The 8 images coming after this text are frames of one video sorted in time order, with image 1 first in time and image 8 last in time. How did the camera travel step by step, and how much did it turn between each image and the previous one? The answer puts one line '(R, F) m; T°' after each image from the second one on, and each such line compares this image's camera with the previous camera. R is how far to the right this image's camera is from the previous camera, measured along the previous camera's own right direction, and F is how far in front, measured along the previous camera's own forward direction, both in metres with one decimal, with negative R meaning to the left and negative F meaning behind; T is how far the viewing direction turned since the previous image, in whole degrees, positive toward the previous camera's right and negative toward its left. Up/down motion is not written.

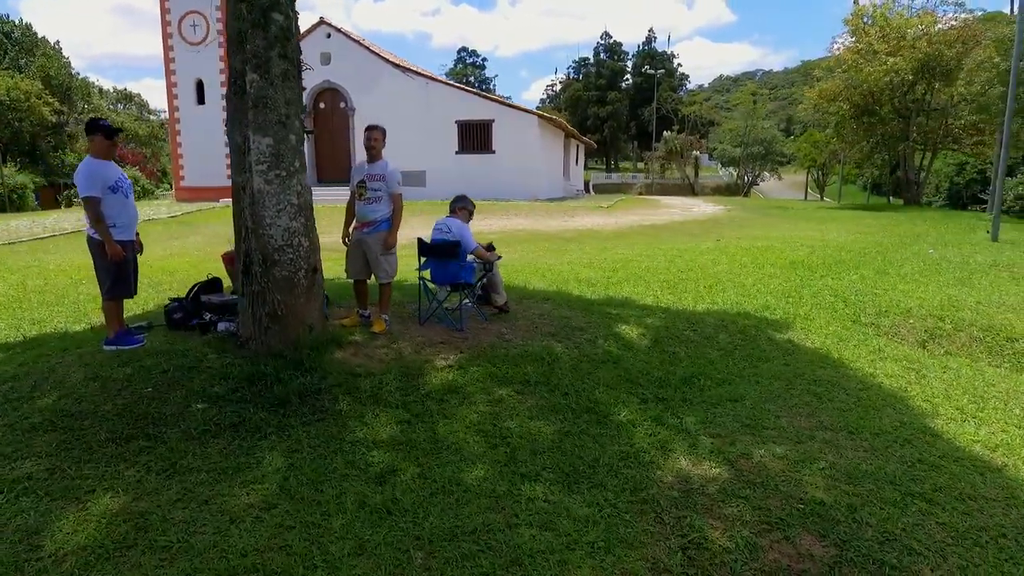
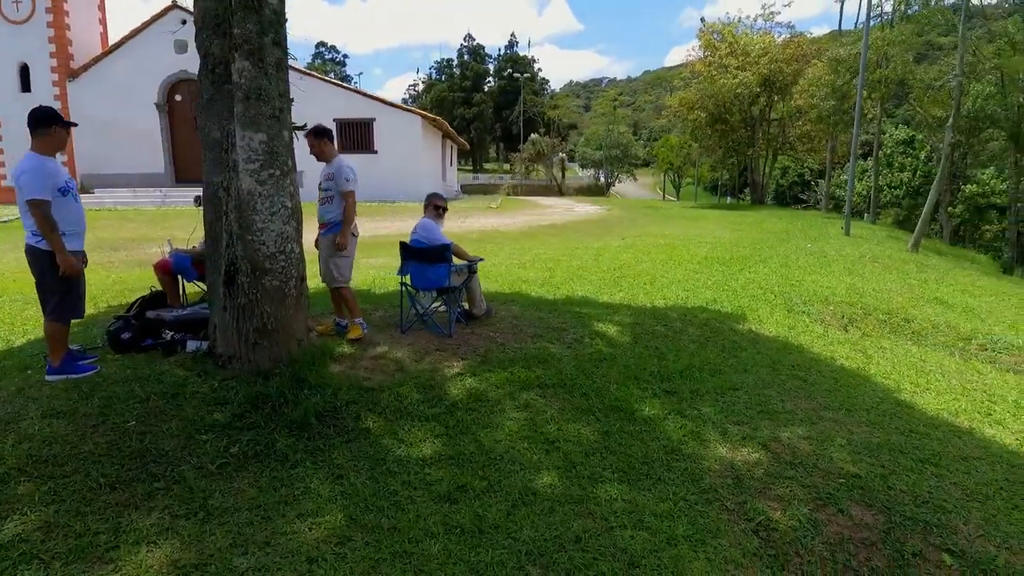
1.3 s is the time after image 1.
(-1.0, +0.2) m; +13°
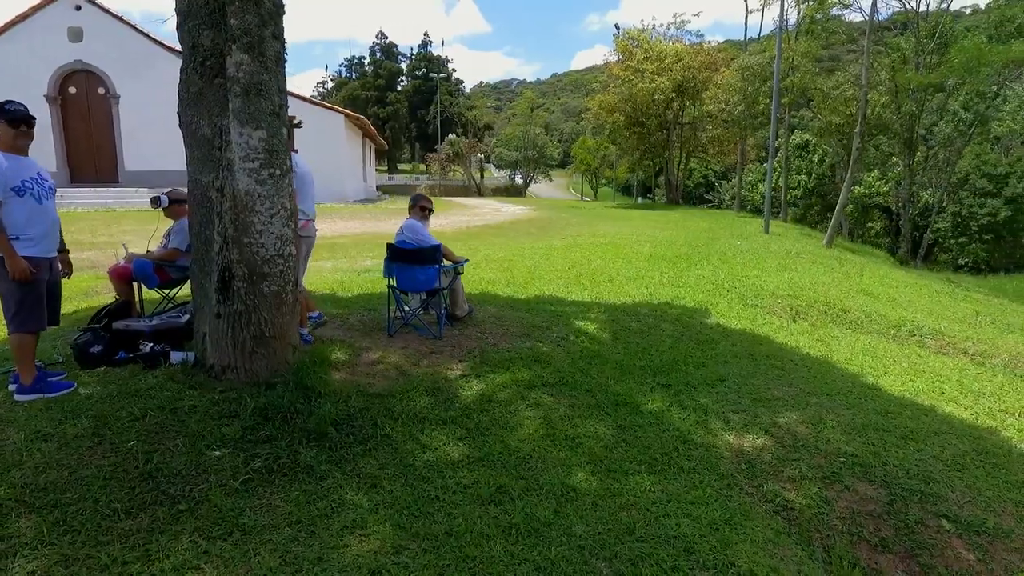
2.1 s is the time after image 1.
(-0.6, 0.0) m; +8°
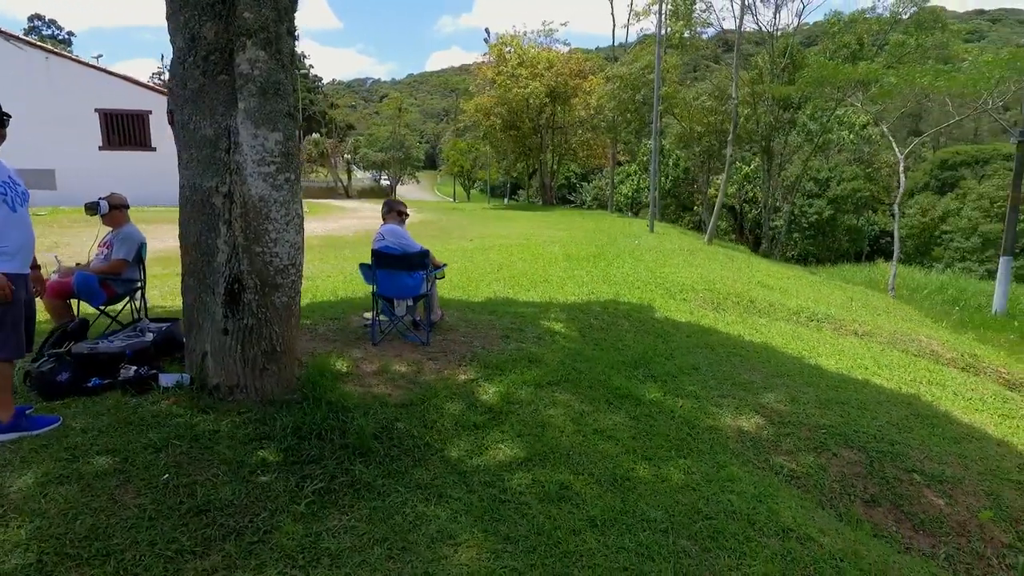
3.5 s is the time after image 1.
(-1.0, 0.0) m; +13°
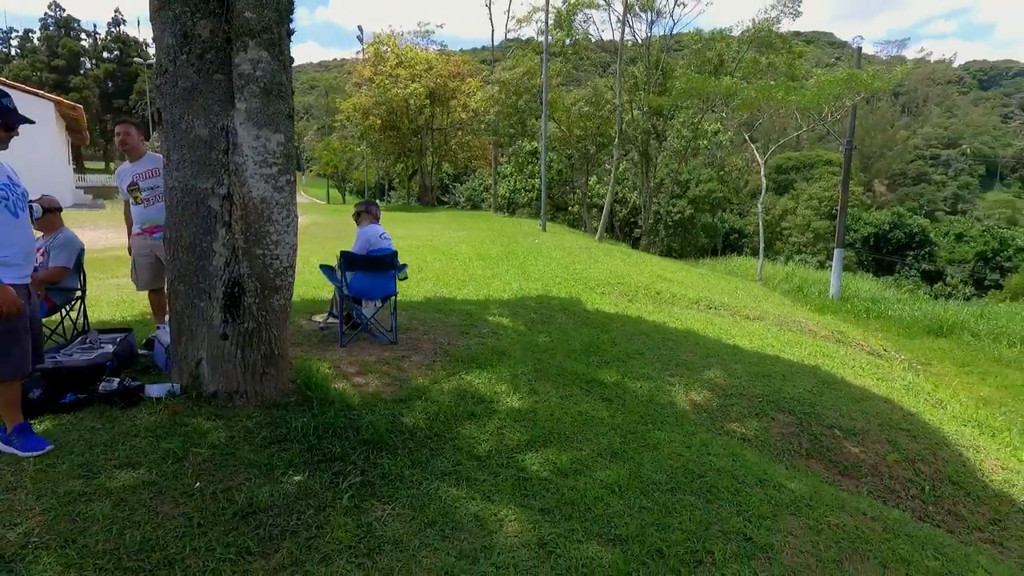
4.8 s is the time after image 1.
(-0.8, -0.2) m; +12°
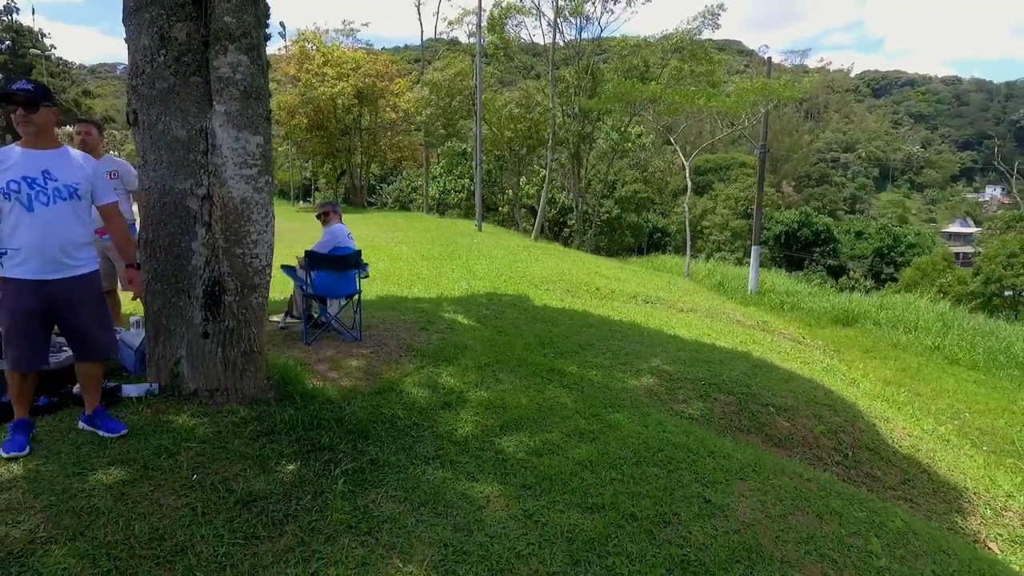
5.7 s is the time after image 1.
(-0.3, -0.2) m; +7°
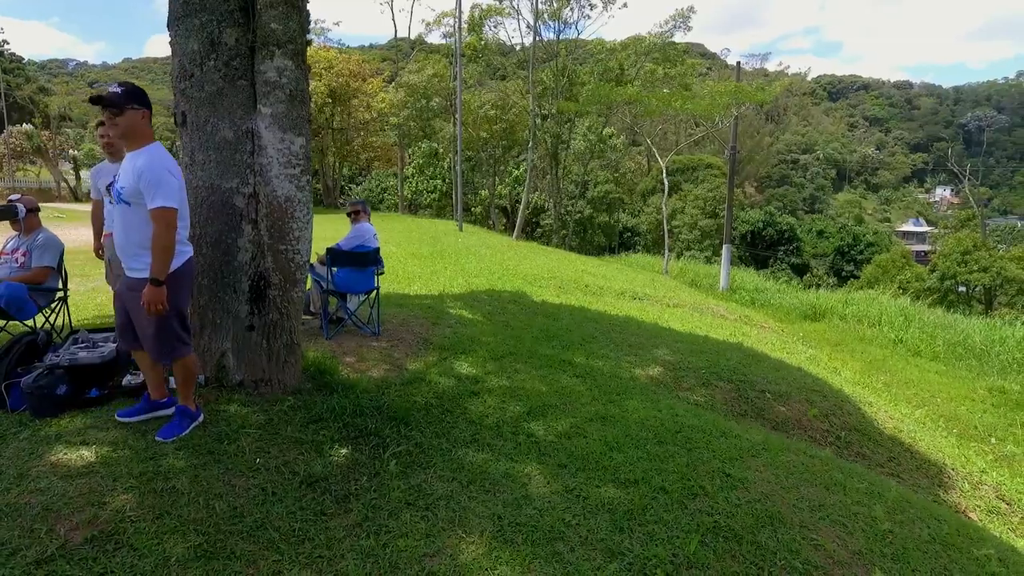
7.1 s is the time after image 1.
(-0.4, -0.2) m; +3°
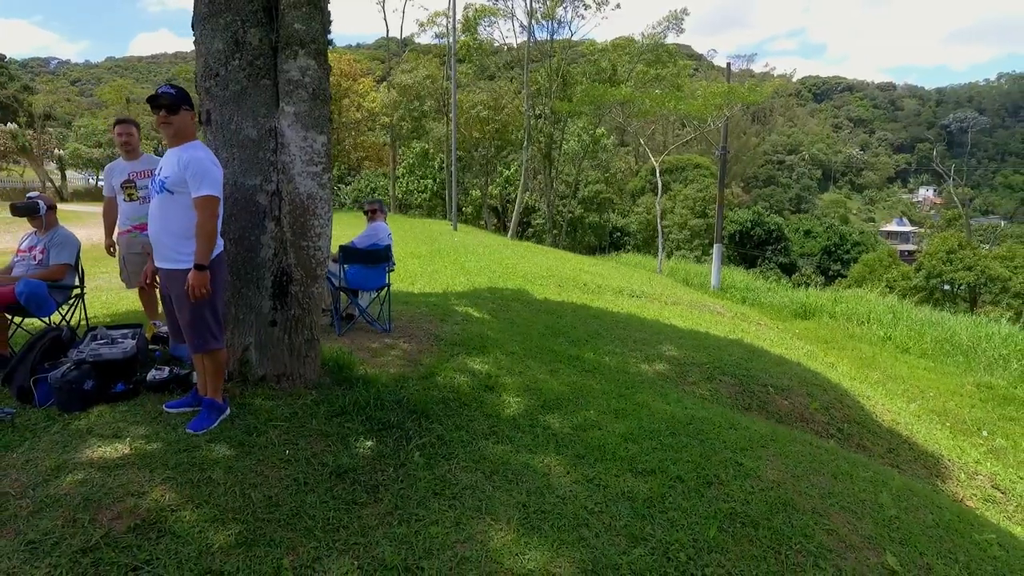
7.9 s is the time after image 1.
(-0.2, -0.1) m; +1°
